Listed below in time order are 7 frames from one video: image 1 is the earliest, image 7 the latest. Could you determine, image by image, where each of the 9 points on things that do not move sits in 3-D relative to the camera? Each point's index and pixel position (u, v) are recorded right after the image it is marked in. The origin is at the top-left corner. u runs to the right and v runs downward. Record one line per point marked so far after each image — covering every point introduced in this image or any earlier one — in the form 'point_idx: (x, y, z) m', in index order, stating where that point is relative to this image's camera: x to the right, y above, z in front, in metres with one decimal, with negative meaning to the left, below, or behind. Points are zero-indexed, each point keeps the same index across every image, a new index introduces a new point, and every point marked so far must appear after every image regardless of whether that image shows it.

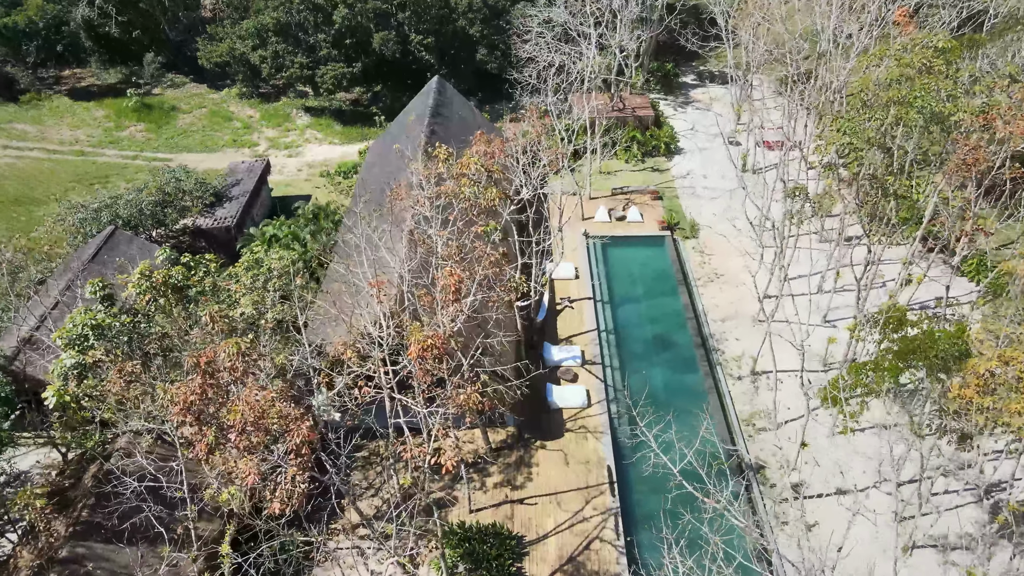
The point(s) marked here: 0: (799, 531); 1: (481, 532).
0: (+7.7, -6.6, +16.4) m
1: (-0.8, -6.4, +15.9) m
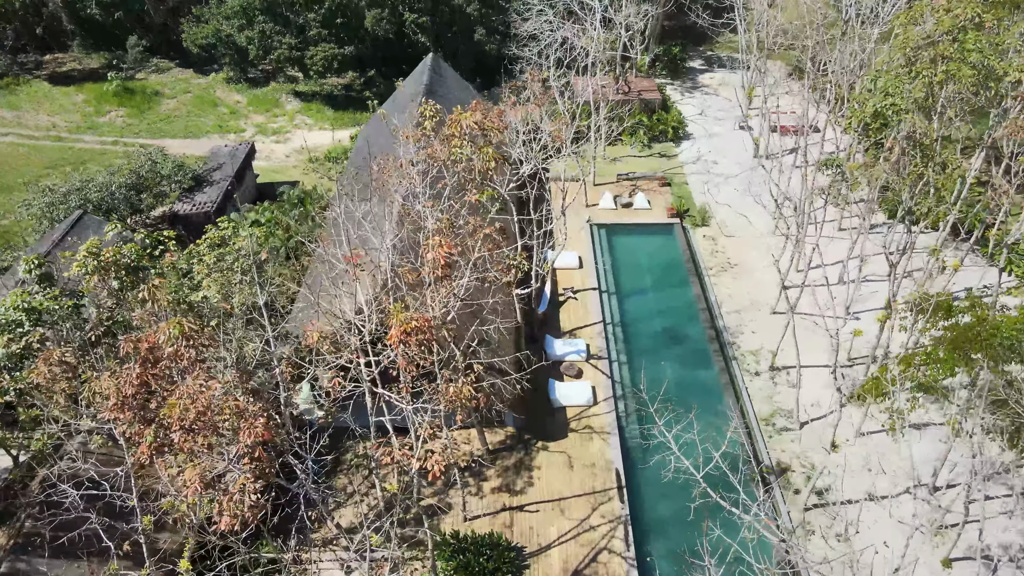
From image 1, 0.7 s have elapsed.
0: (+7.7, -6.3, +14.8) m
1: (-0.8, -6.1, +14.4) m
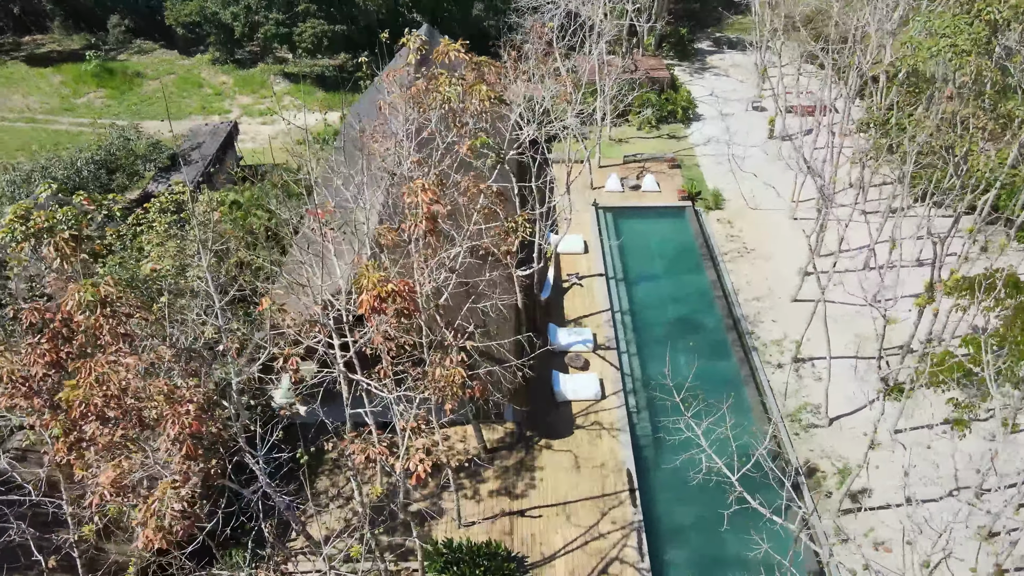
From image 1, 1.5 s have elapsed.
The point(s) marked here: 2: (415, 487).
0: (+7.7, -5.8, +13.2) m
1: (-0.8, -5.6, +12.8) m
2: (-2.3, -4.7, +14.2) m
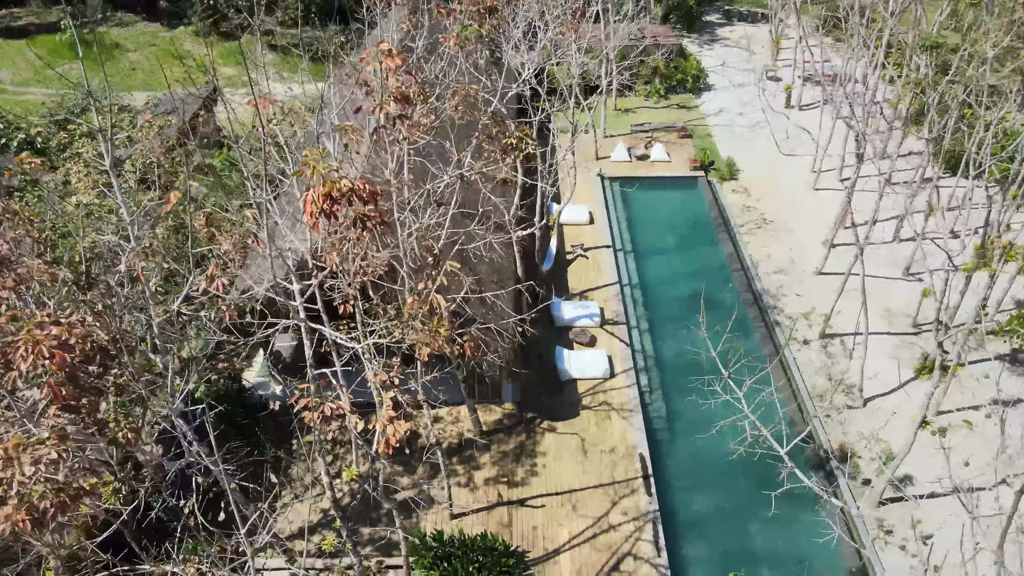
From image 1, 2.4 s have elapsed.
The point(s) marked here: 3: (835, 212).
0: (+7.7, -5.0, +11.6) m
1: (-0.8, -4.8, +11.2) m
2: (-2.3, -3.9, +12.6) m
3: (+10.4, +2.5, +19.4) m
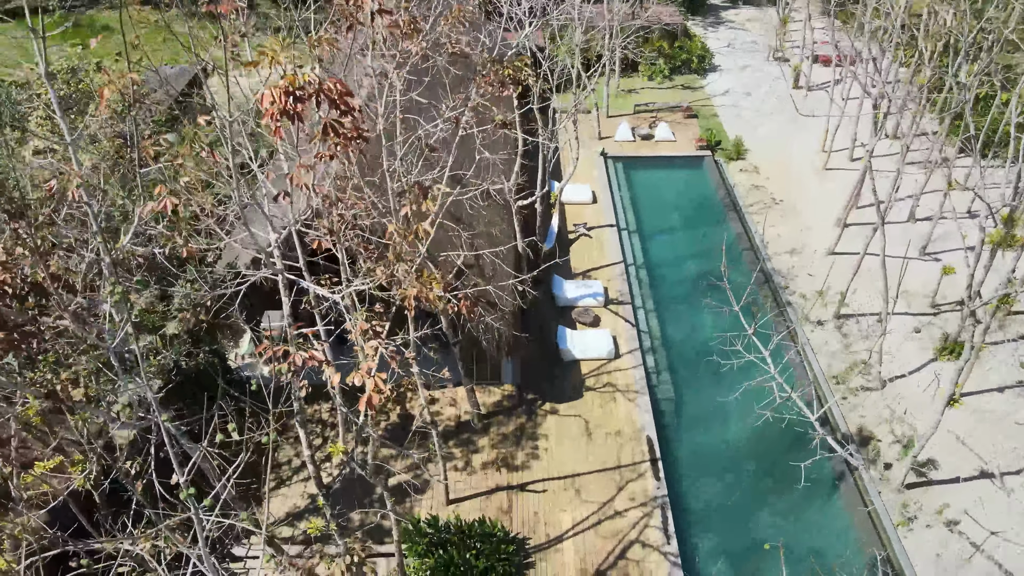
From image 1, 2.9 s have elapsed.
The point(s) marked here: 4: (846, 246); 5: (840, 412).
0: (+7.7, -4.4, +10.9) m
1: (-0.8, -4.2, +10.5) m
2: (-2.3, -3.3, +11.9) m
3: (+10.4, +3.0, +18.7) m
4: (+9.4, +1.2, +17.0) m
5: (+7.1, -2.7, +13.0) m
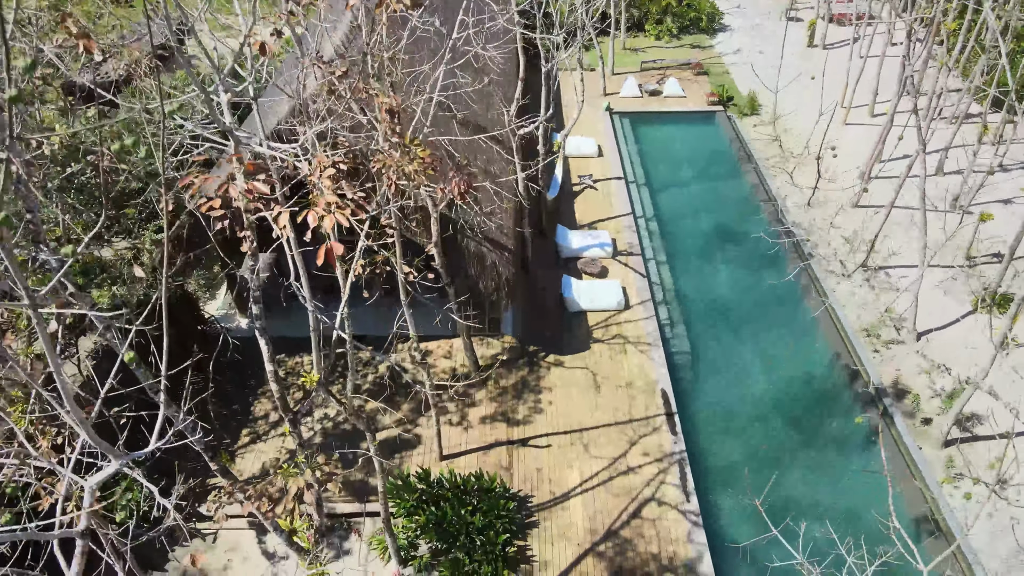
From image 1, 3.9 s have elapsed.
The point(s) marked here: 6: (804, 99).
0: (+7.7, -3.3, +9.8) m
1: (-0.8, -3.1, +9.3) m
2: (-2.3, -2.2, +10.8) m
3: (+10.4, +4.2, +17.6) m
4: (+9.4, +2.3, +15.8) m
5: (+7.1, -1.5, +11.9) m
6: (+9.5, +6.2, +19.7) m
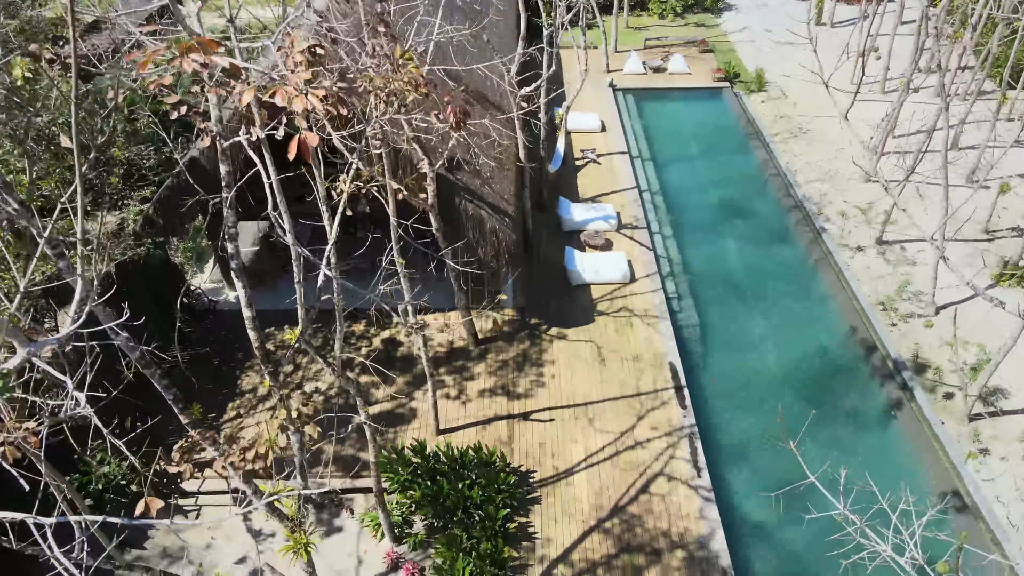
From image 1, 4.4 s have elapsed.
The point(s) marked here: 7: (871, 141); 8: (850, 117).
0: (+7.7, -2.7, +9.2) m
1: (-0.8, -2.5, +8.8) m
2: (-2.3, -1.6, +10.2) m
3: (+10.4, +4.7, +17.0) m
4: (+9.4, +2.9, +15.3) m
5: (+7.1, -0.9, +11.3) m
6: (+9.5, +6.7, +19.2) m
7: (+9.7, +4.0, +16.3) m
8: (+9.7, +4.9, +17.3) m
